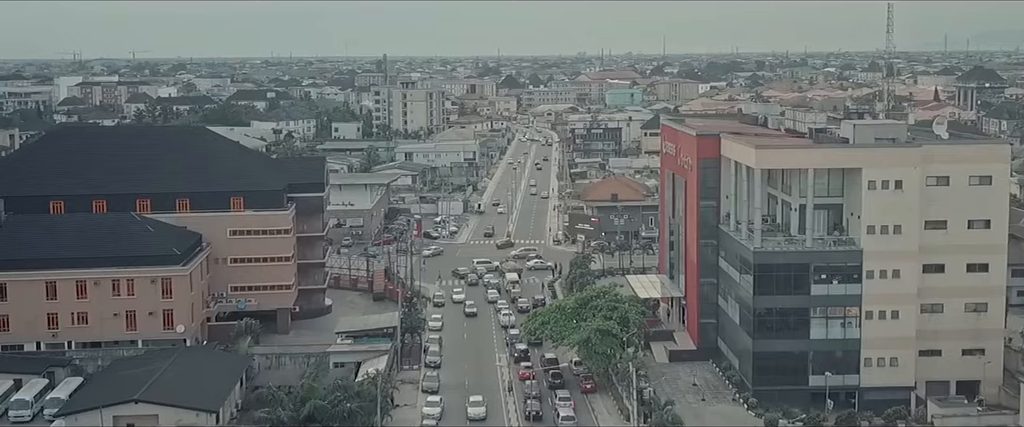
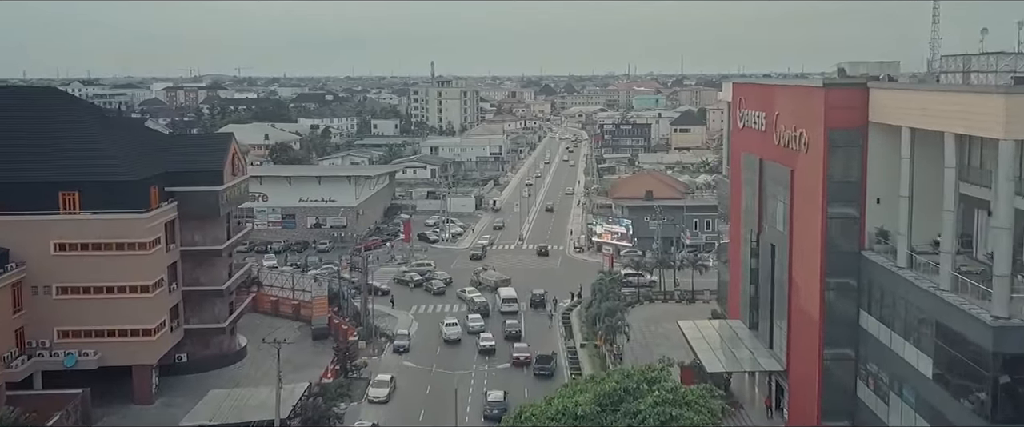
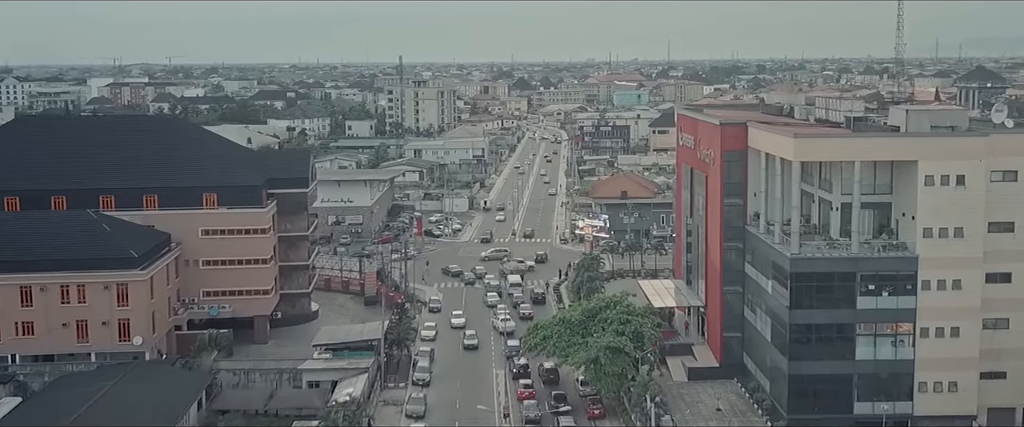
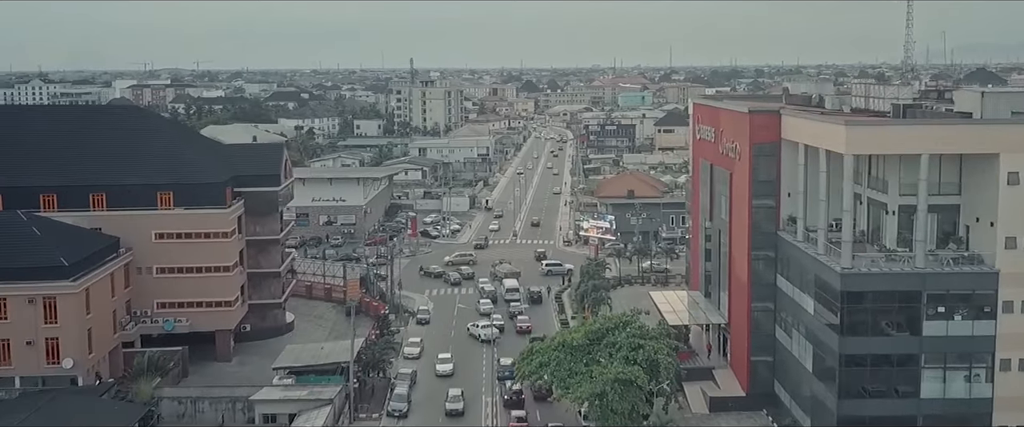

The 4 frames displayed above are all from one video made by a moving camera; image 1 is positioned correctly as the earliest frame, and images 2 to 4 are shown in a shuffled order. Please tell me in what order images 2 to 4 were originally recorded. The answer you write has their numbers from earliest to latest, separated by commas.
3, 4, 2
